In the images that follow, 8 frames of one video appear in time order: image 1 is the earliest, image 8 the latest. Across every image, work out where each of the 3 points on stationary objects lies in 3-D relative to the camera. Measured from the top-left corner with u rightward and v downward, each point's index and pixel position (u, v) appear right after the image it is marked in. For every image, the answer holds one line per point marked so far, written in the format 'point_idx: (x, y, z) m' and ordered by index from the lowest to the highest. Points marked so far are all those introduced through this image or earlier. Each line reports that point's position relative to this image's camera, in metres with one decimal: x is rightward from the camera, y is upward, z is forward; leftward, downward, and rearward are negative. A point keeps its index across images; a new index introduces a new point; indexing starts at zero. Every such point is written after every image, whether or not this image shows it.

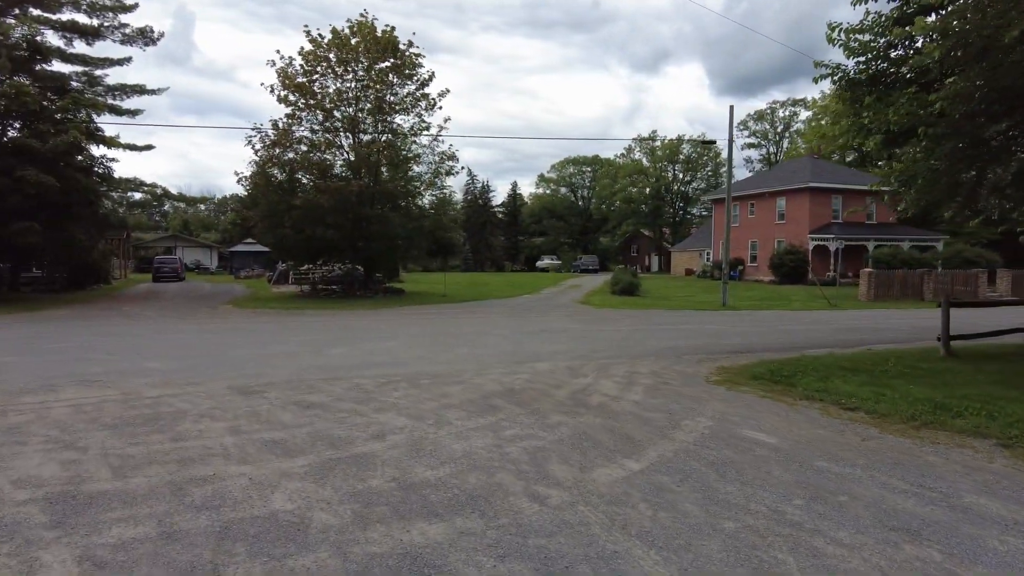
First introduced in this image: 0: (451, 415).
0: (-0.7, -1.4, +7.3) m
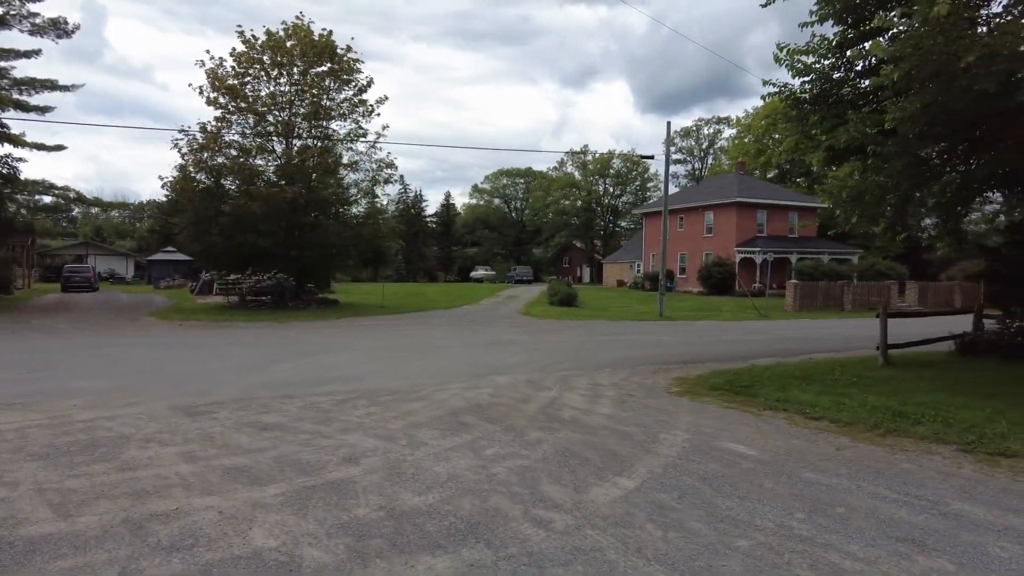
0: (-0.9, -1.6, +7.0) m
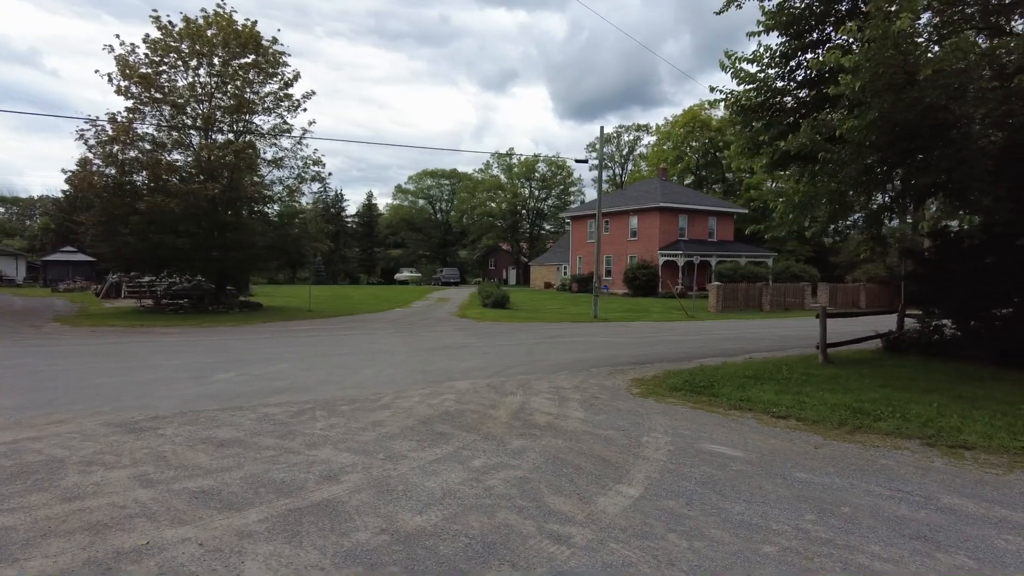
0: (-1.1, -1.6, +6.6) m
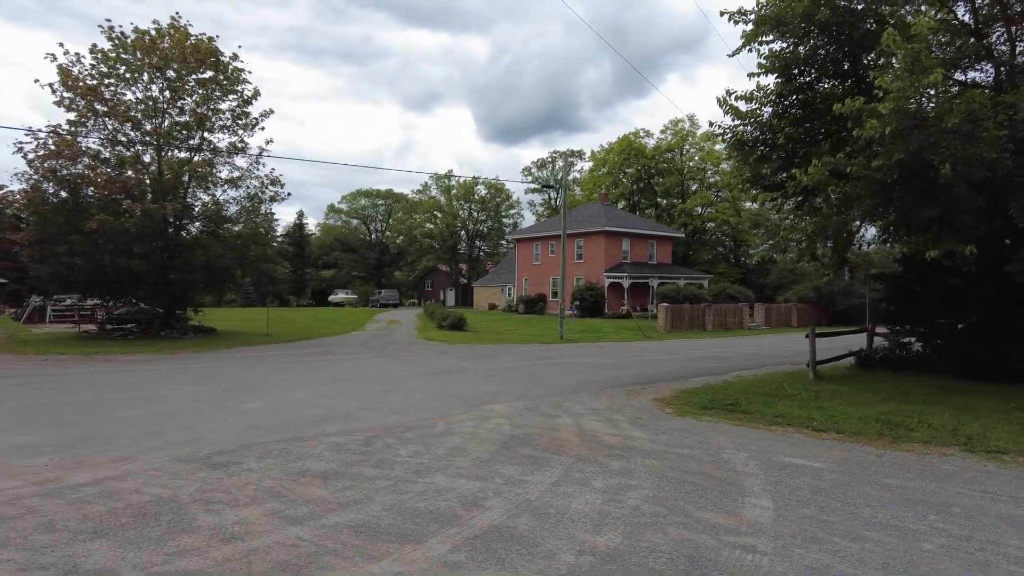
0: (0.0, -1.9, +6.7) m
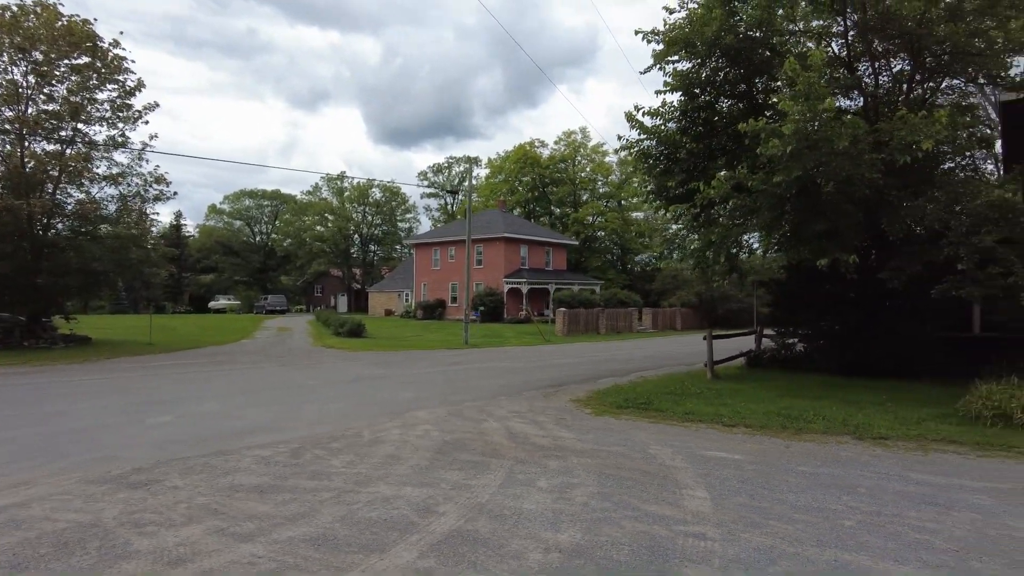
0: (-0.6, -1.9, +6.7) m
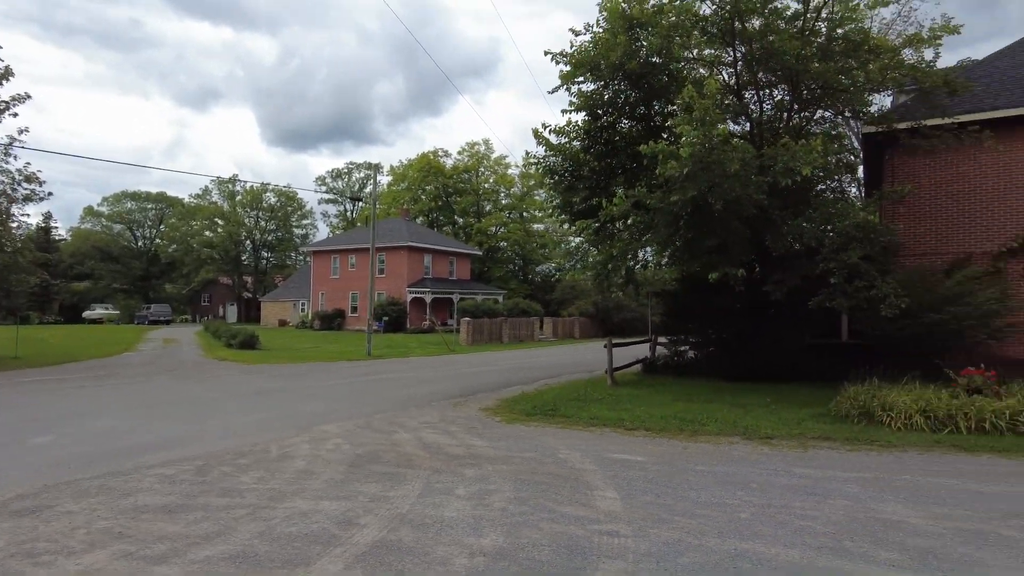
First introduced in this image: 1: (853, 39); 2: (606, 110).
0: (-1.5, -2.1, +6.7) m
1: (+7.0, +5.1, +13.4) m
2: (+1.9, +3.8, +13.7) m
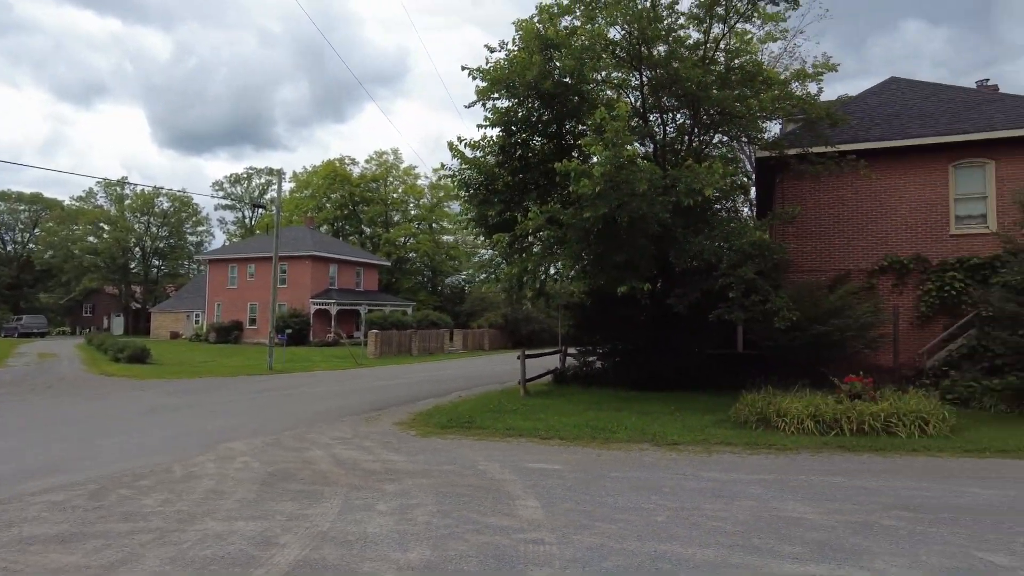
0: (-2.3, -2.2, +6.5) m
1: (+5.2, +4.8, +14.5) m
2: (+0.2, +3.5, +14.0) m
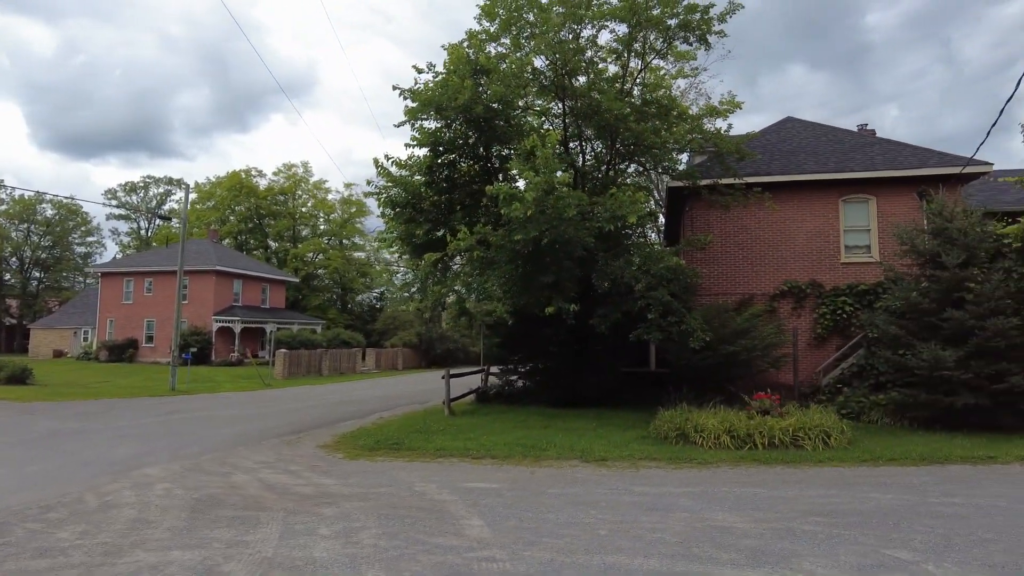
0: (-2.8, -2.4, +6.2) m
1: (+3.6, +4.3, +15.4) m
2: (-1.4, +3.1, +14.2) m
